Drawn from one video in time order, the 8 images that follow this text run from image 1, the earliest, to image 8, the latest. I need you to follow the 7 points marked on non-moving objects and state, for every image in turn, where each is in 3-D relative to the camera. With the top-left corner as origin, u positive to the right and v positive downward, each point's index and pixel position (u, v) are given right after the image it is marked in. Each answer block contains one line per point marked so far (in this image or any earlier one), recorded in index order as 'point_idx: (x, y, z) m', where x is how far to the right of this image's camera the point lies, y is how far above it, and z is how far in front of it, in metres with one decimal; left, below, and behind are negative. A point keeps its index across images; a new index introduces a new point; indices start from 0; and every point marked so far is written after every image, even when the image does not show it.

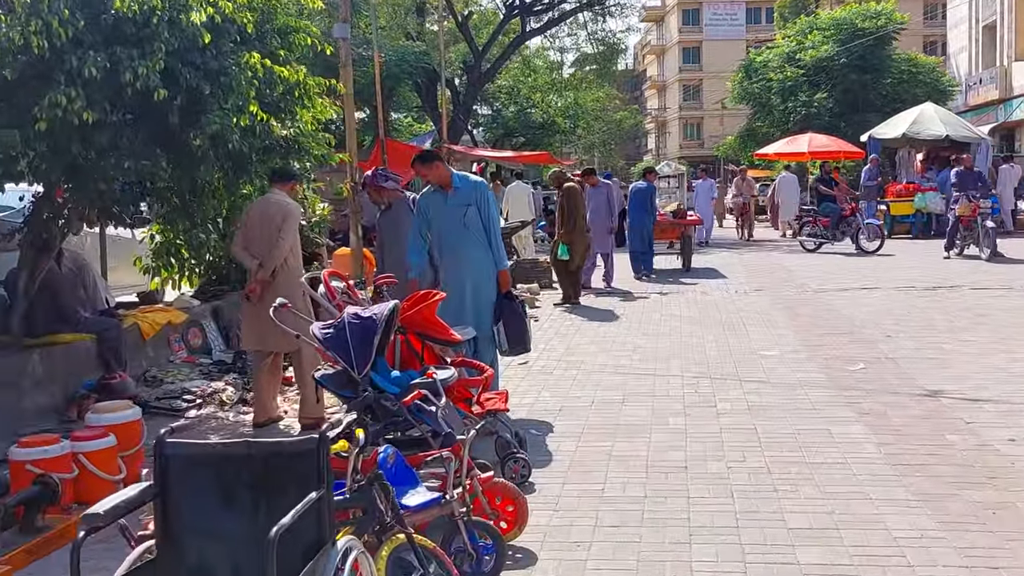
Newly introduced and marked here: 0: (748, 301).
0: (+2.9, -0.1, +12.0) m
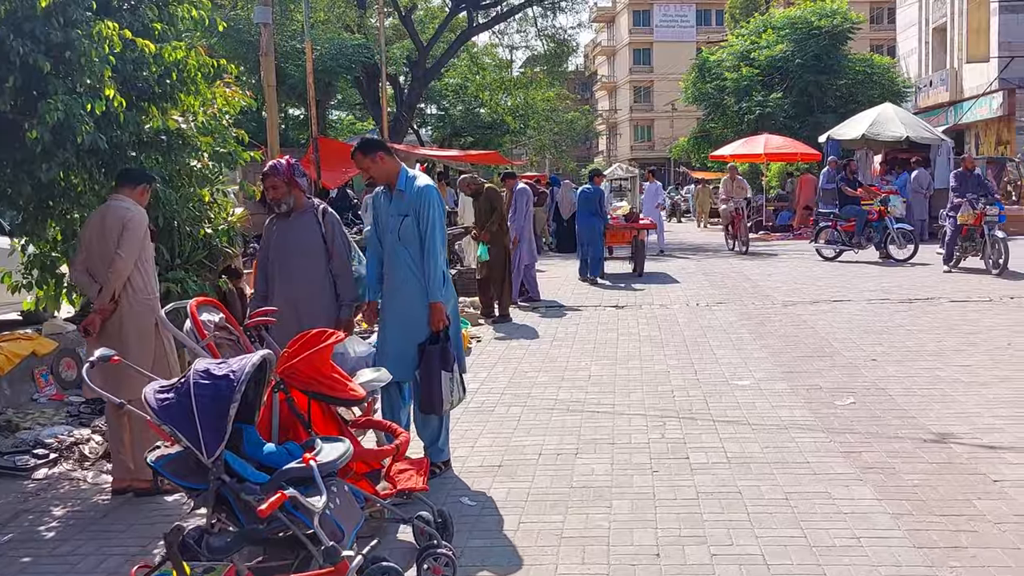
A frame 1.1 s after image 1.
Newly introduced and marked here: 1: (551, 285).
0: (+2.2, -0.3, +10.9) m
1: (+0.6, +0.1, +15.0) m
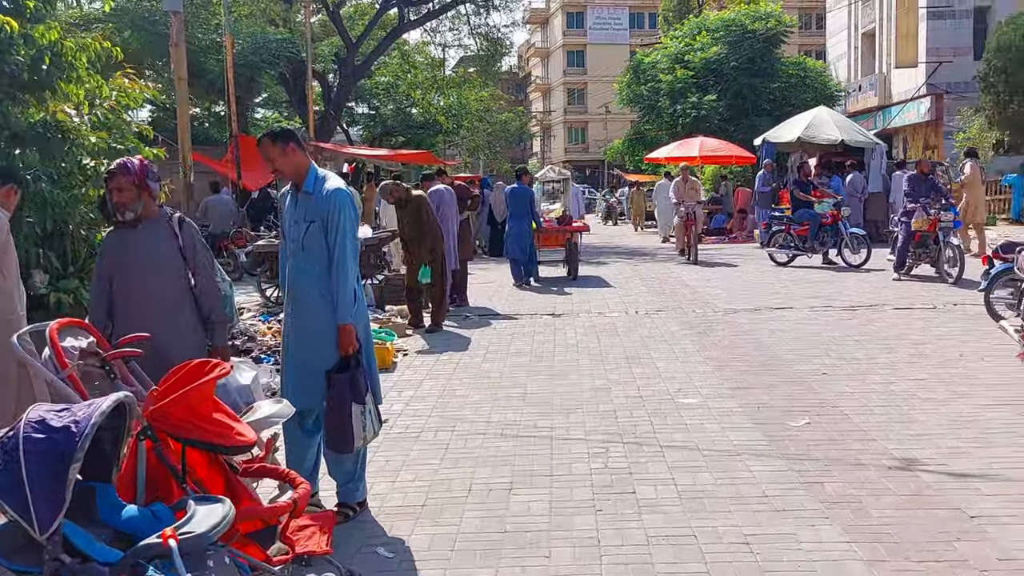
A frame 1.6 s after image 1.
0: (+1.5, -0.4, +10.4) m
1: (-0.4, 0.0, +14.4) m
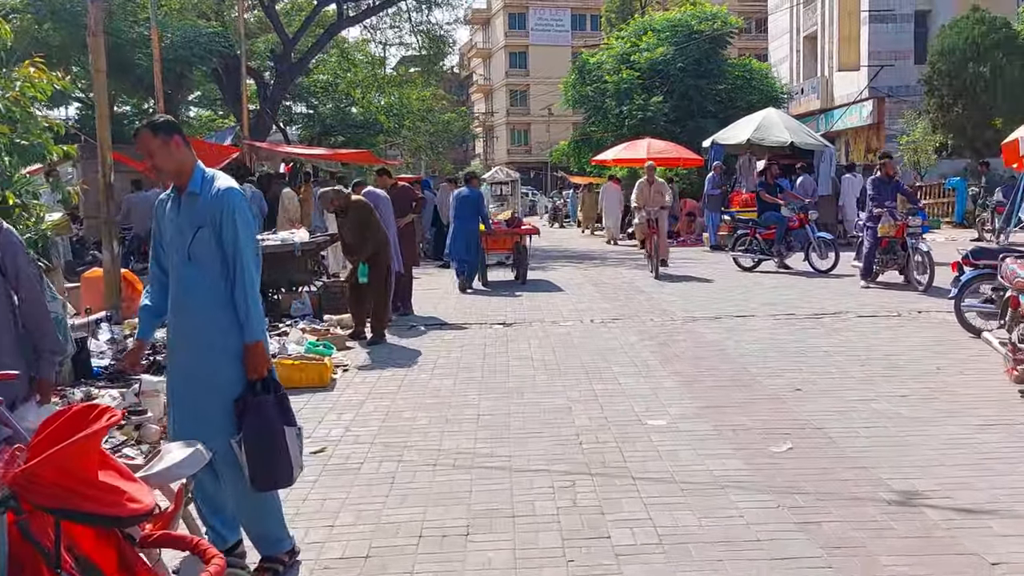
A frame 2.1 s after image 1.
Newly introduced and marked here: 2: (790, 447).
0: (+1.0, -0.5, +9.8) m
1: (-1.2, -0.1, +13.7) m
2: (+1.6, -0.9, +5.7) m
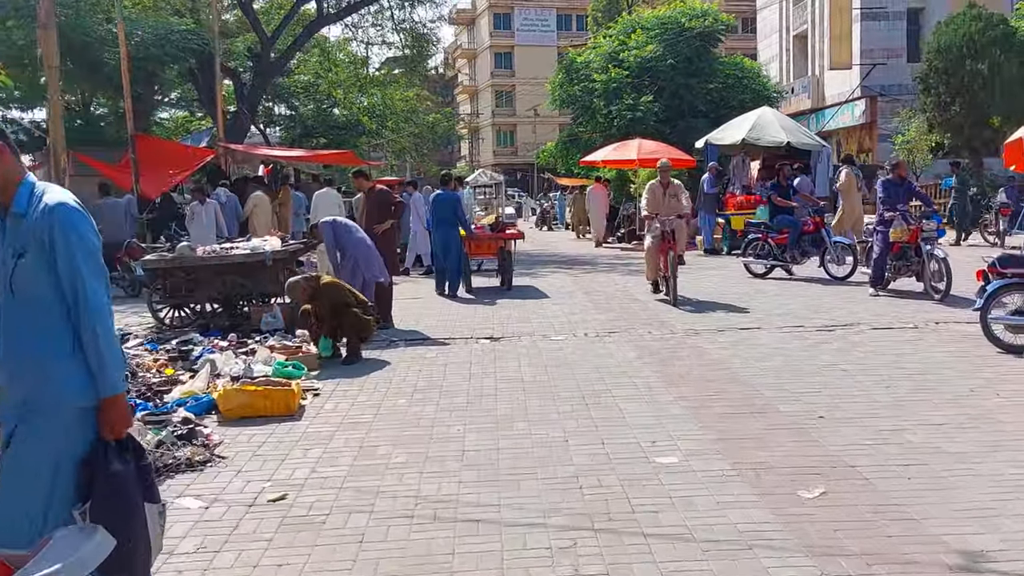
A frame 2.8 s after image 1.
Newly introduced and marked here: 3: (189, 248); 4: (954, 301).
0: (+0.9, -0.6, +9.0) m
1: (-1.4, -0.2, +12.9) m
2: (+1.6, -1.0, +4.9) m
3: (-3.6, +0.5, +10.9) m
4: (+5.1, -0.2, +11.2) m
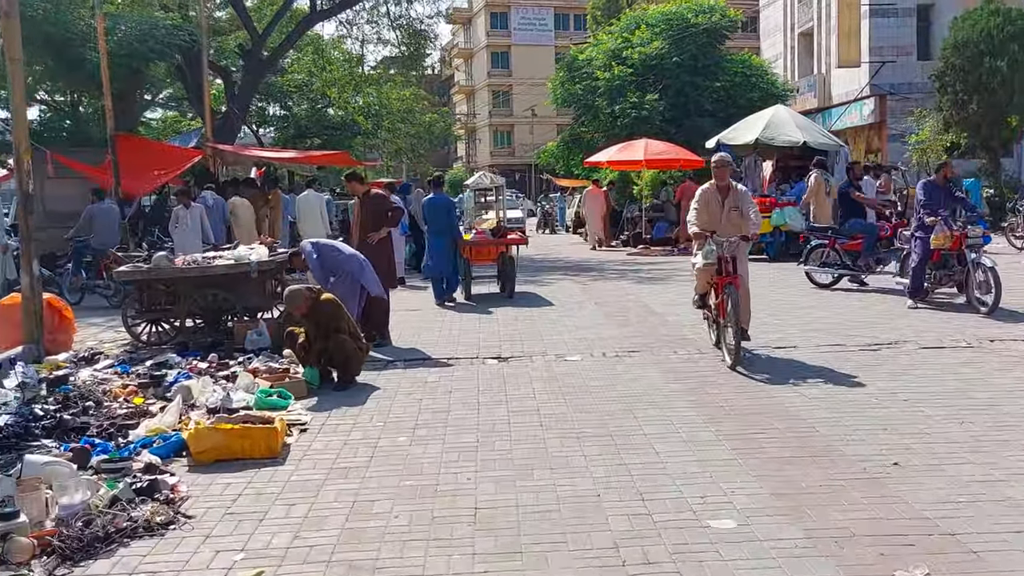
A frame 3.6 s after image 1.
0: (+1.0, -0.7, +8.1) m
1: (-1.3, -0.4, +11.9) m
2: (+1.7, -1.2, +4.0) m
3: (-3.5, +0.3, +9.9) m
4: (+5.1, -0.3, +10.3) m
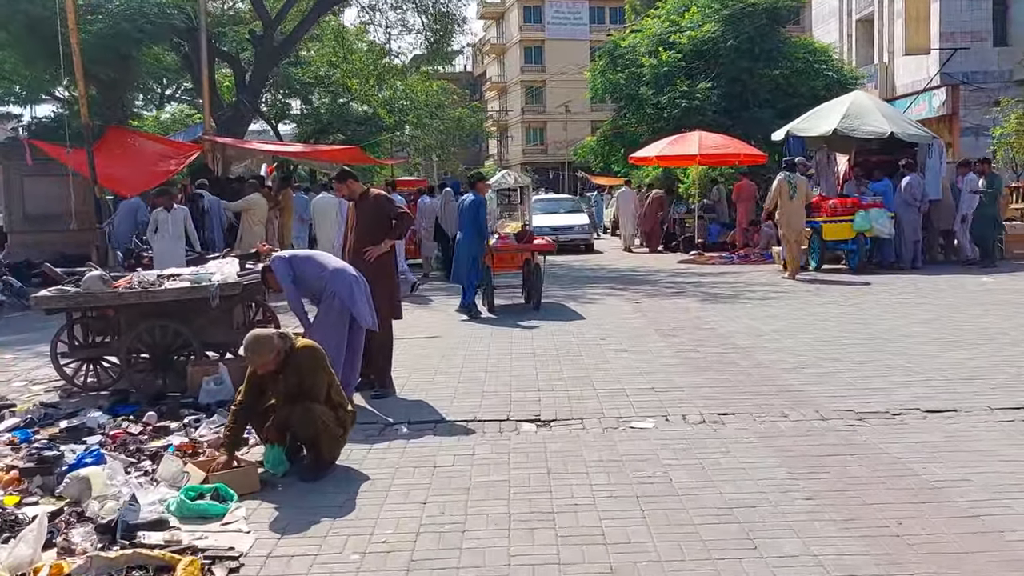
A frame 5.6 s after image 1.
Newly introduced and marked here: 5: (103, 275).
0: (+1.2, -1.0, +5.6) m
1: (-0.9, -0.6, +9.5) m
2: (+1.8, -1.4, +1.4) m
3: (-3.2, +0.1, +7.6) m
4: (+5.5, -0.5, +7.6) m
5: (-3.2, +0.1, +7.6) m
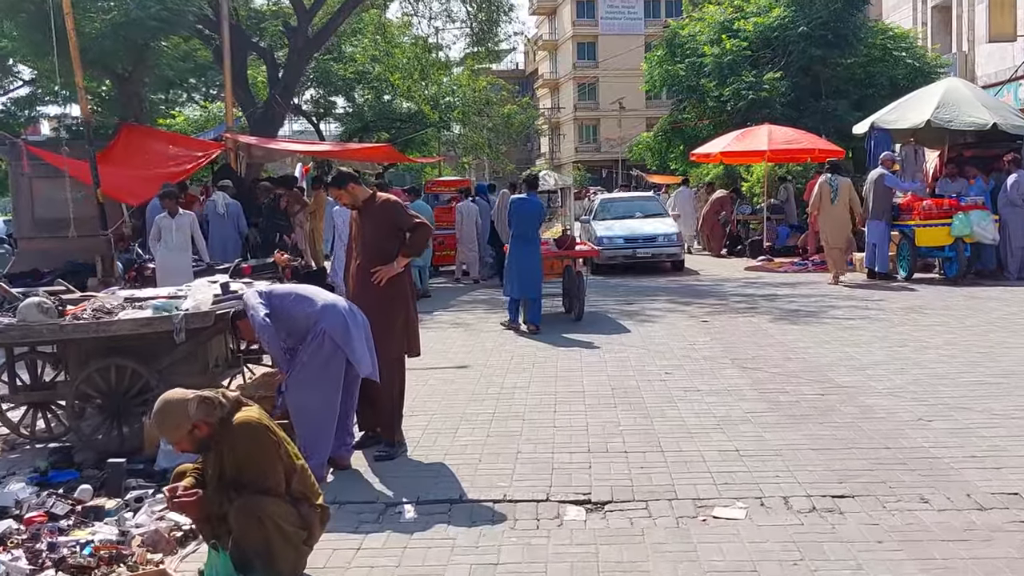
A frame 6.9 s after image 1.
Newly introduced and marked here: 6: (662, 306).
0: (+1.4, -1.2, +3.8) m
1: (-0.5, -0.8, +7.9) m
2: (+1.7, -1.6, -0.3) m
3: (-2.9, -0.1, +6.1) m
4: (+5.7, -0.7, +5.6) m
5: (-2.9, -0.1, +6.1) m
6: (+2.0, -0.3, +13.0) m
